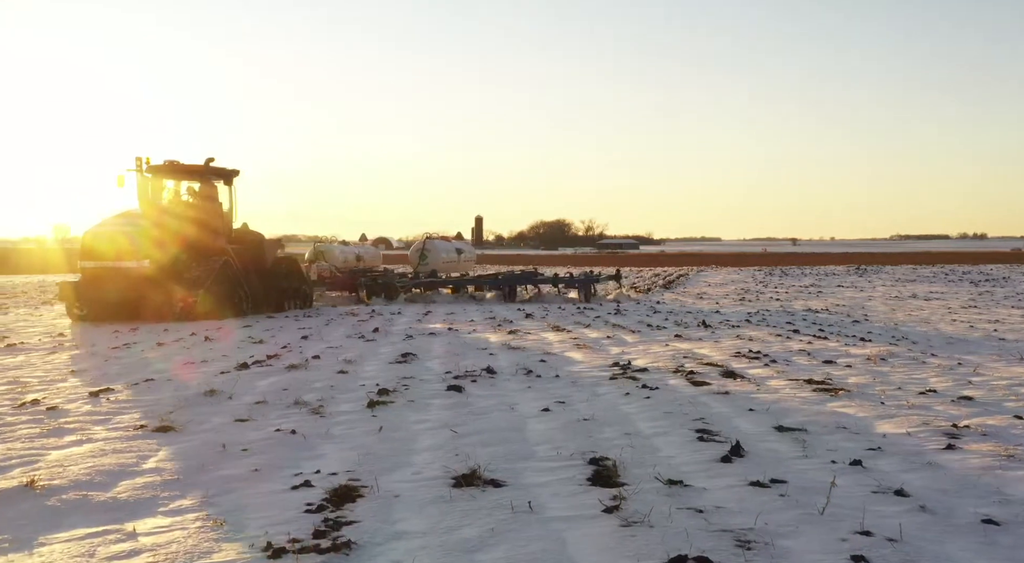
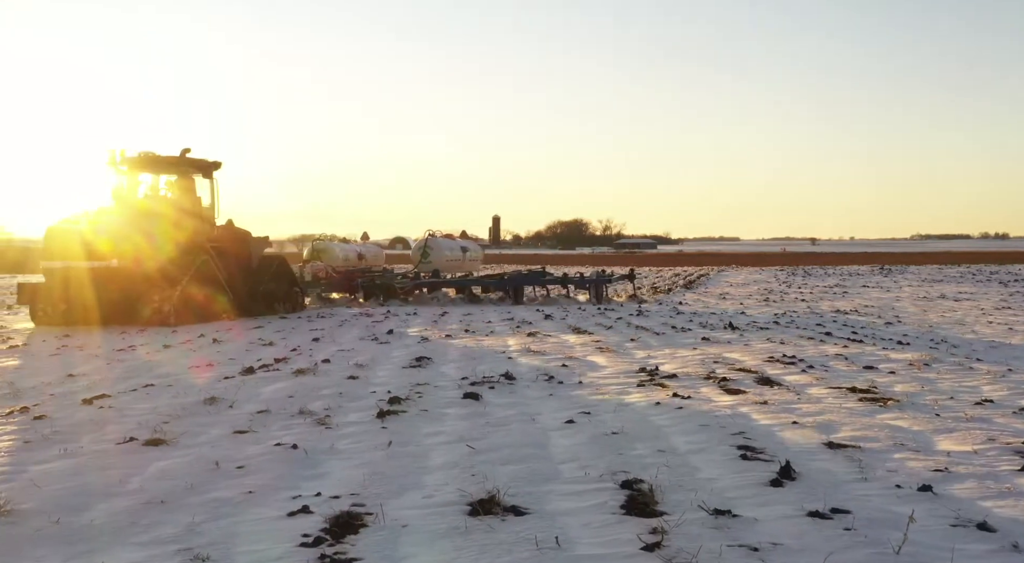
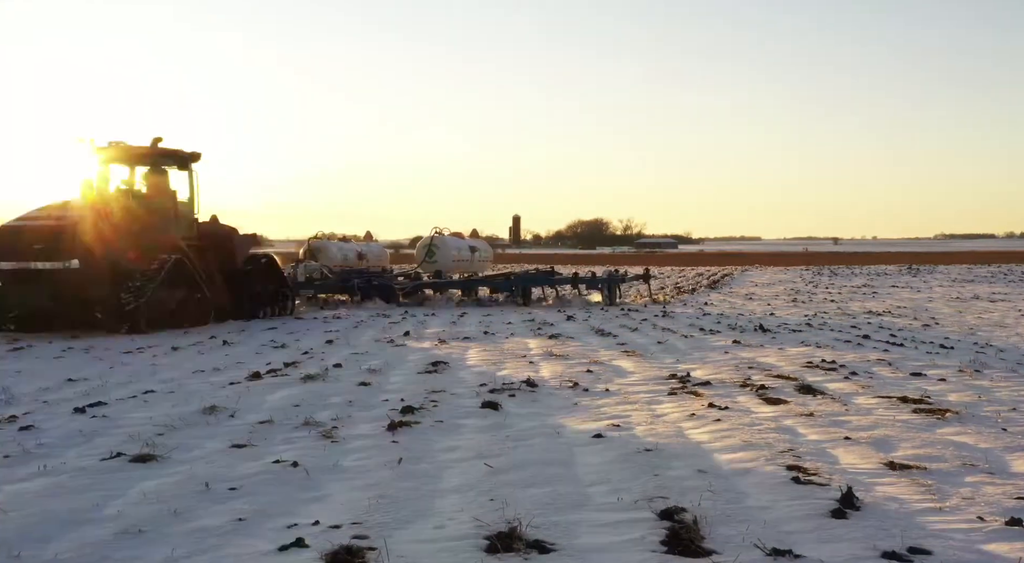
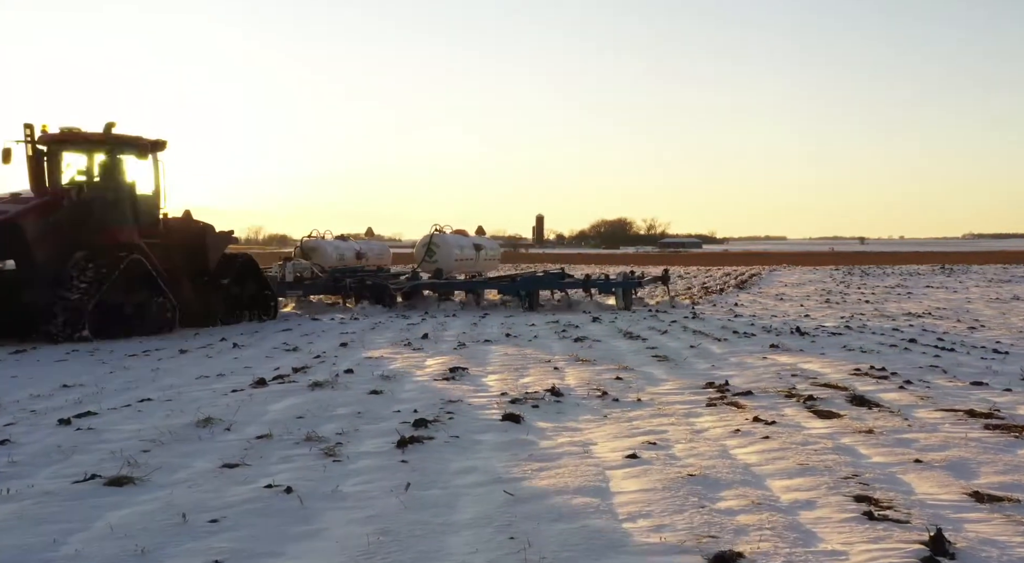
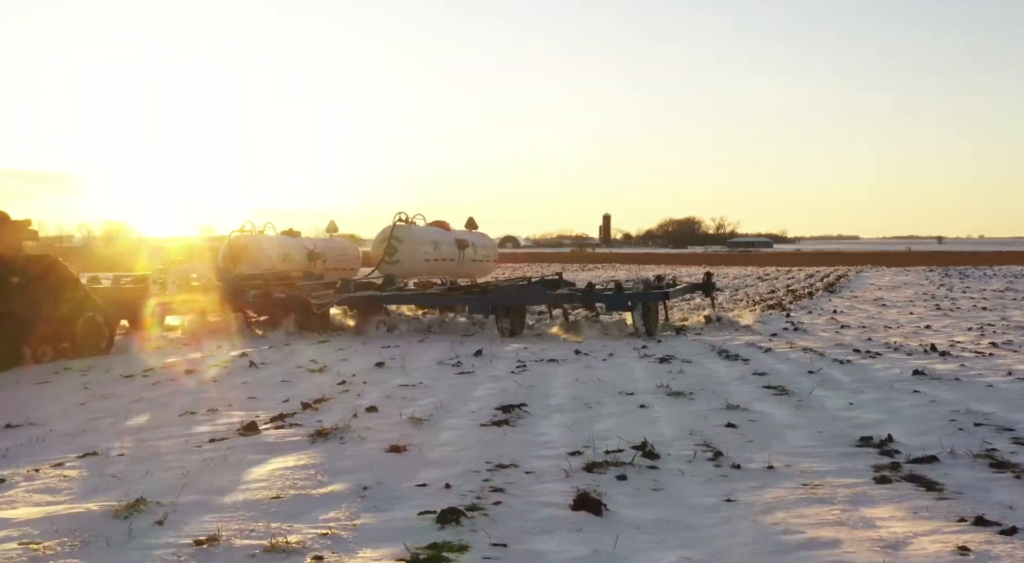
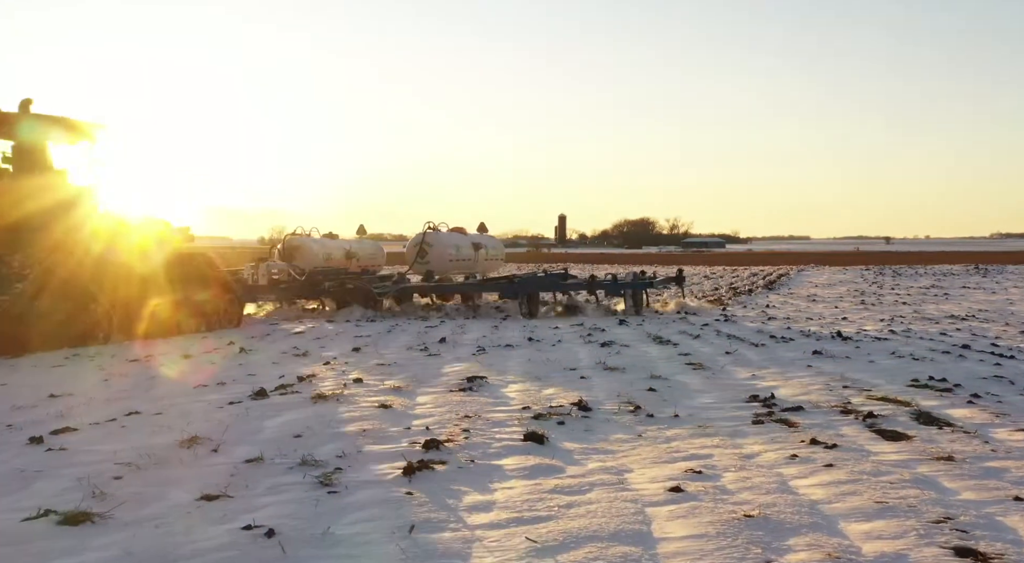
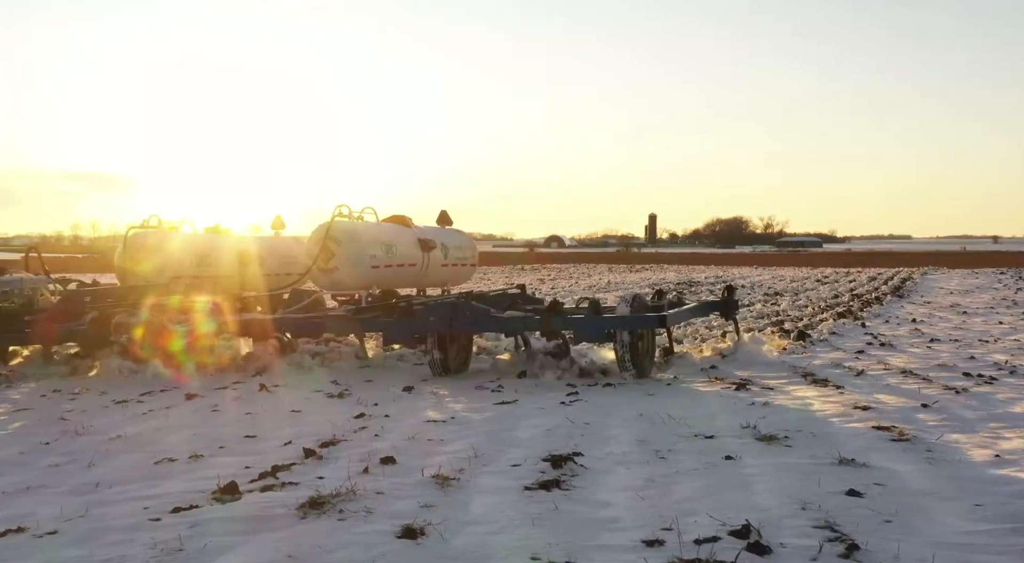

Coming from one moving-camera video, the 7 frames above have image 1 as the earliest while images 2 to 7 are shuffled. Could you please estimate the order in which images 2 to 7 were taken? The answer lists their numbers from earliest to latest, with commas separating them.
2, 3, 4, 6, 5, 7
